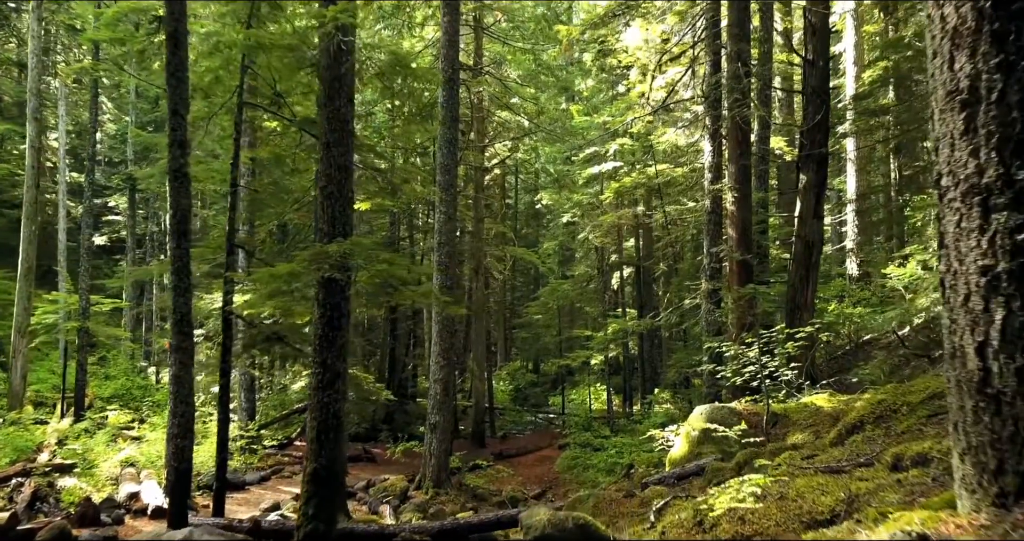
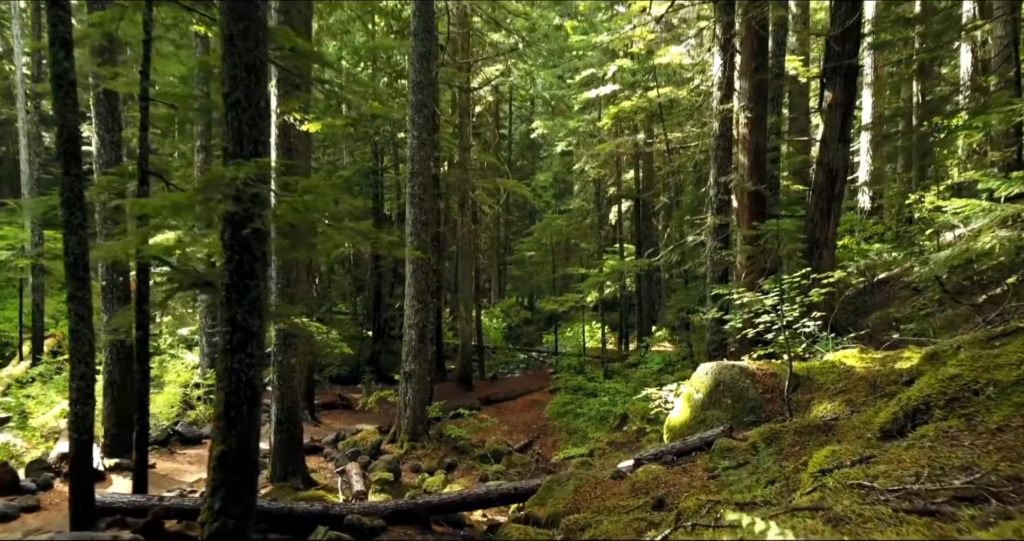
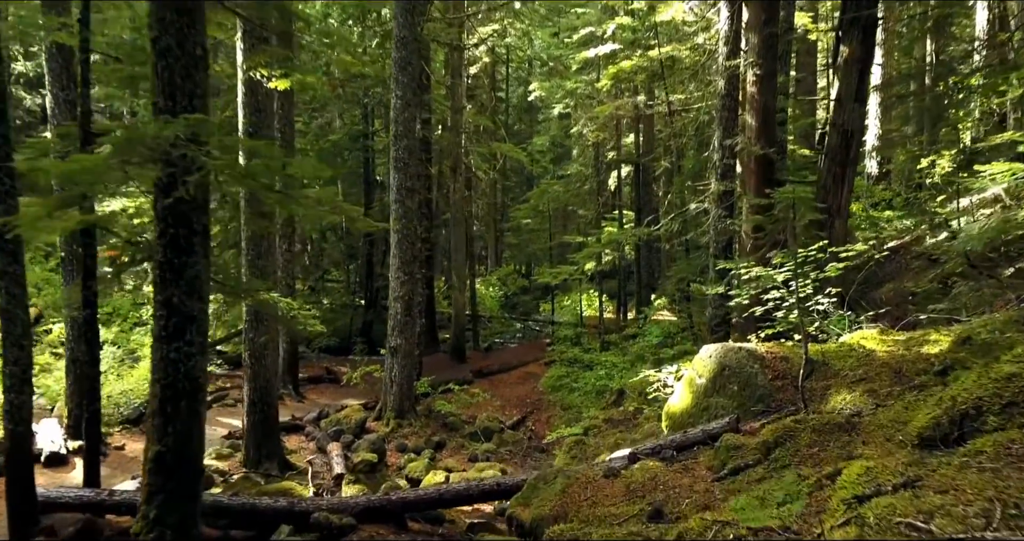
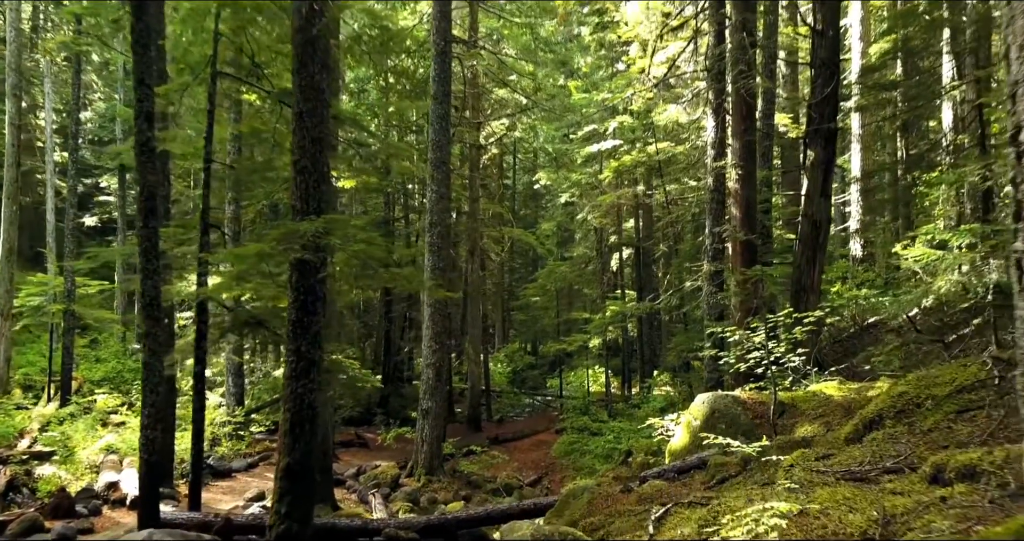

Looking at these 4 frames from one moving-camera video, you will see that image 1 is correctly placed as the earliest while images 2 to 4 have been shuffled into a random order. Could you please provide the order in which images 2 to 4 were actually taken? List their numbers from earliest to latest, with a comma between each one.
4, 2, 3
